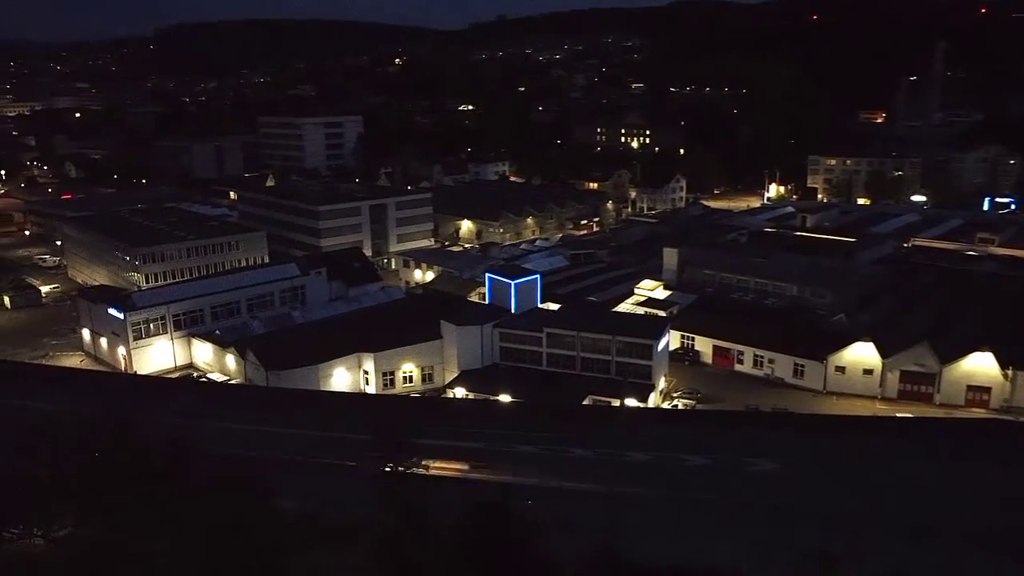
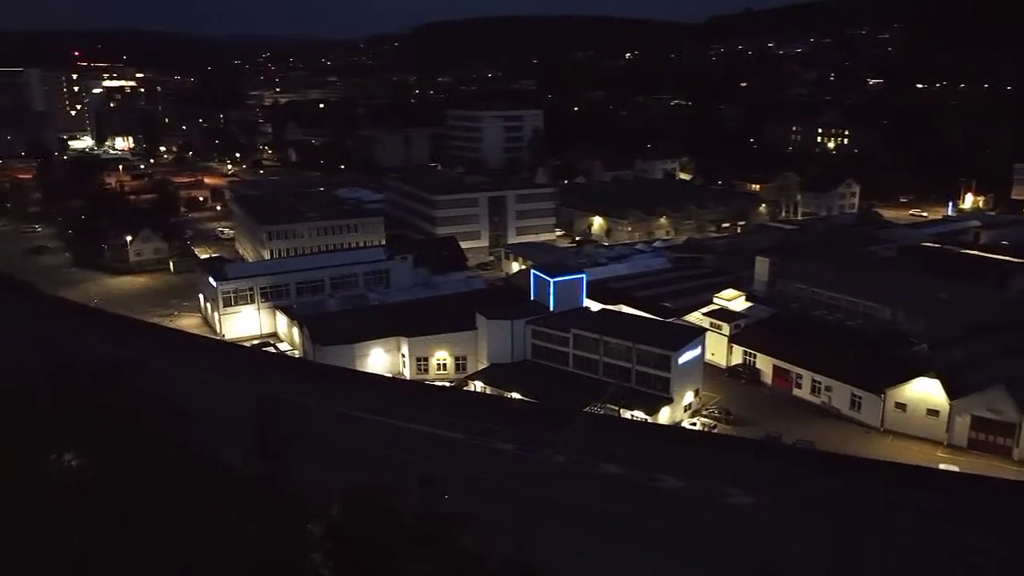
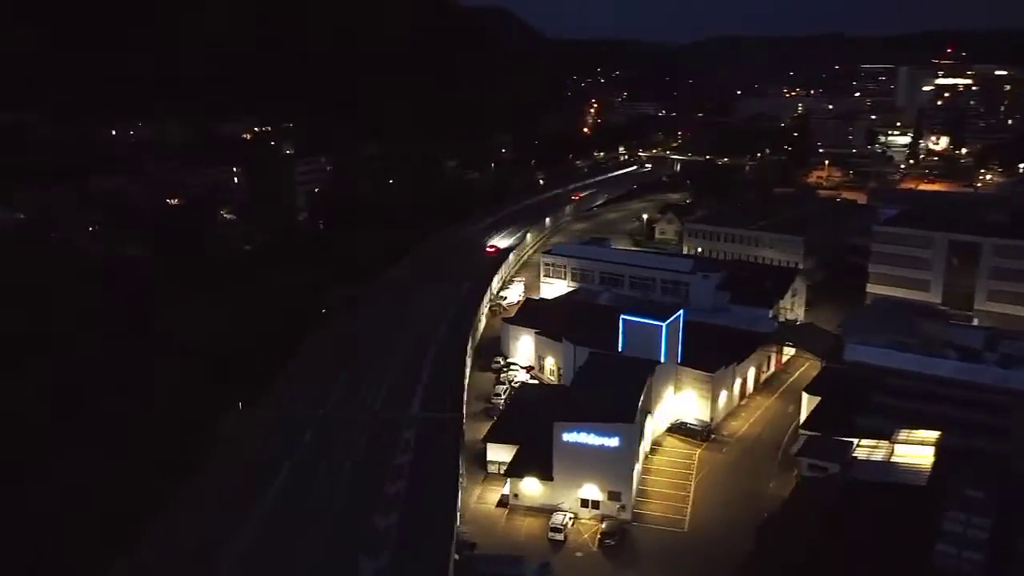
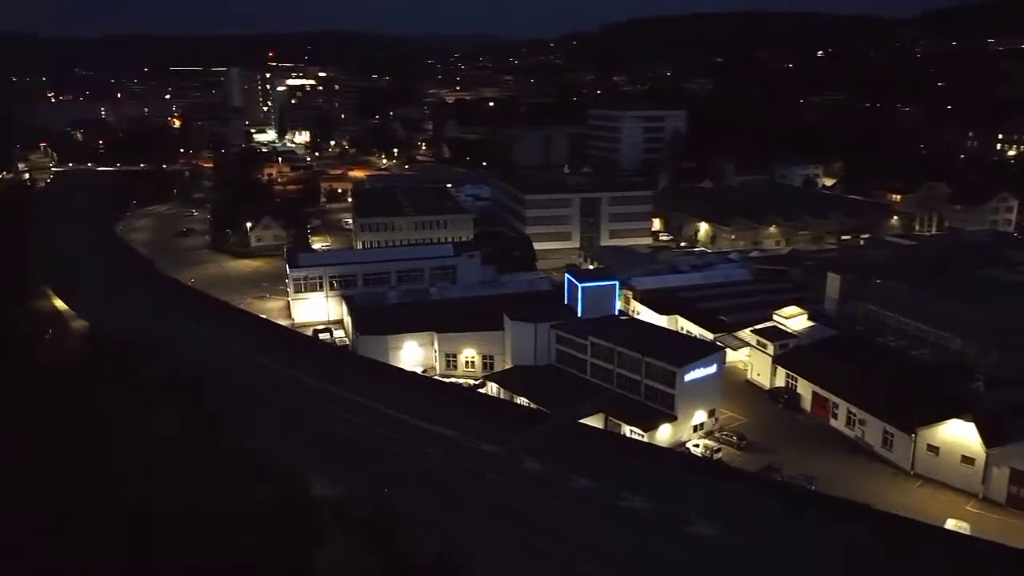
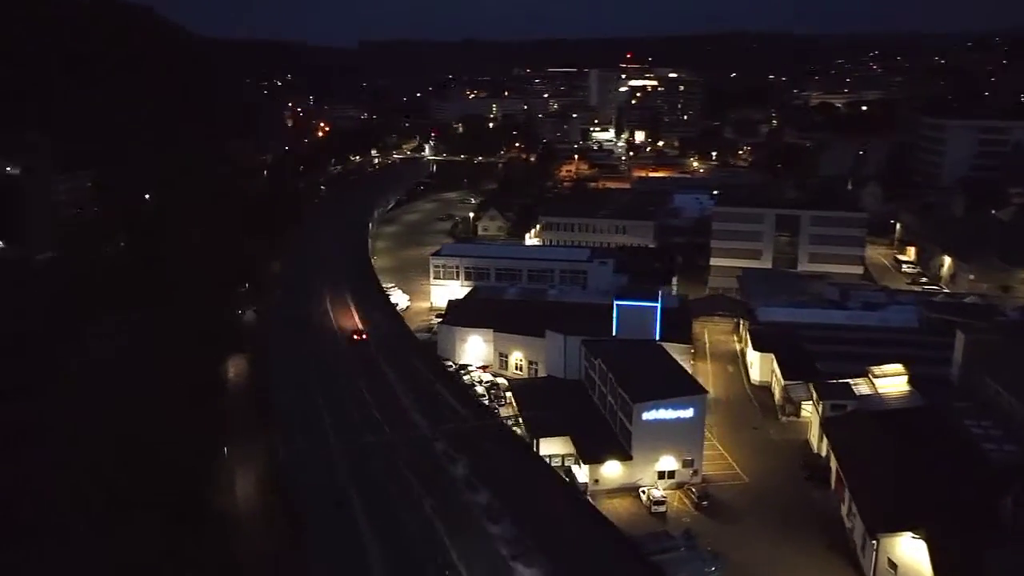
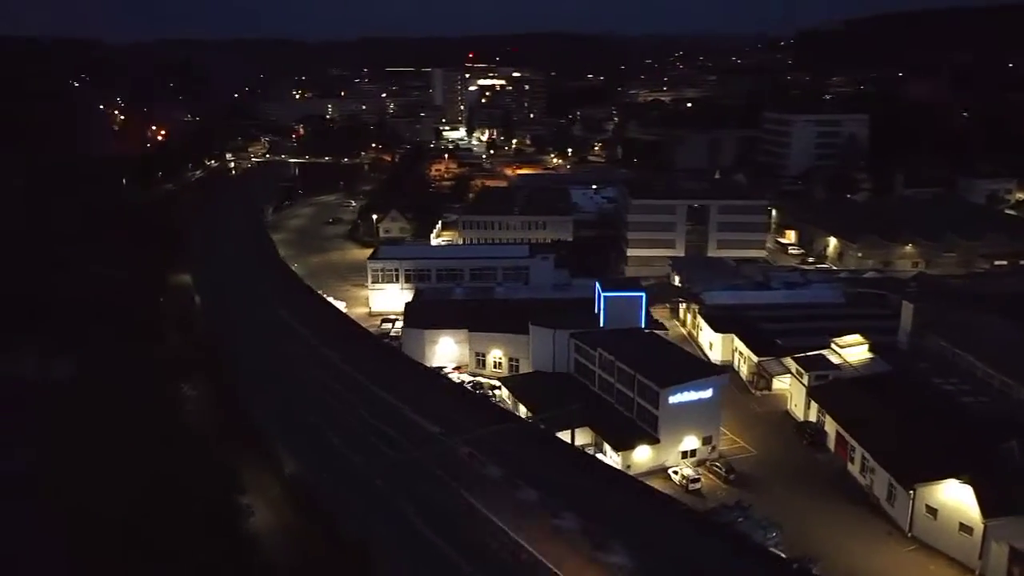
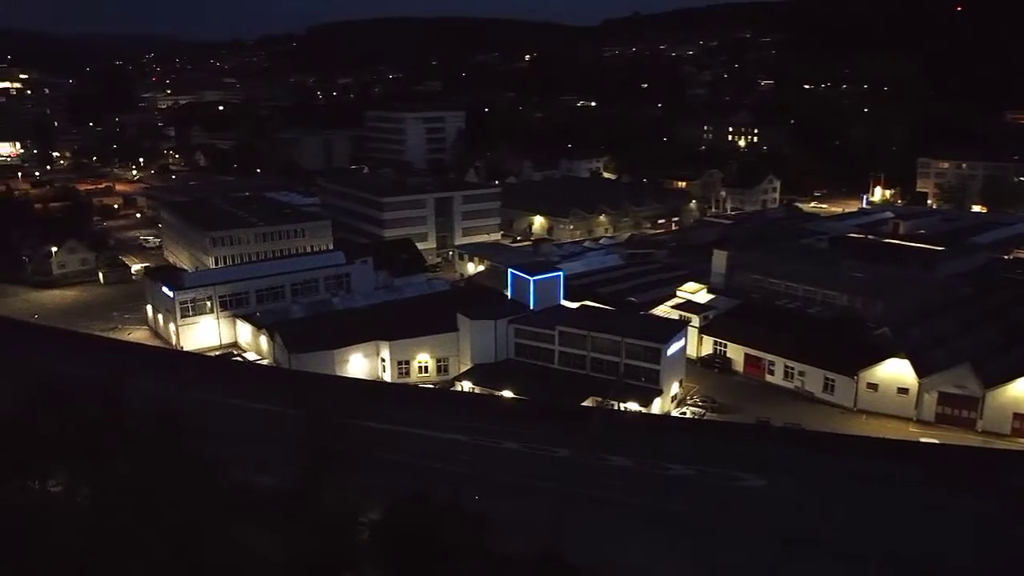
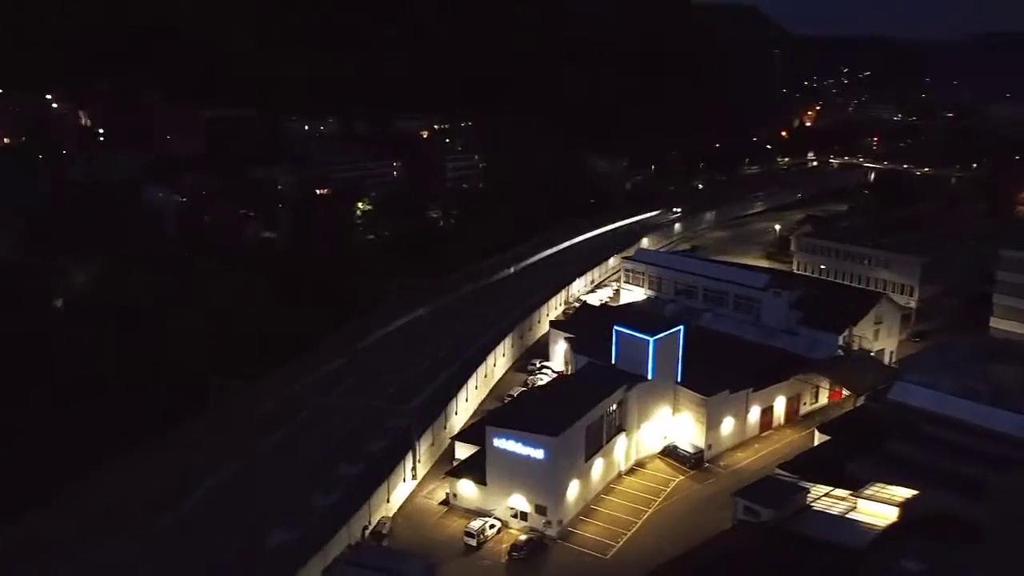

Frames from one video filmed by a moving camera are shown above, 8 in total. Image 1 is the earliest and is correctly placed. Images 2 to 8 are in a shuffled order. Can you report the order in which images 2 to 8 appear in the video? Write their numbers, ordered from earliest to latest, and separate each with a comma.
7, 2, 4, 6, 5, 3, 8
